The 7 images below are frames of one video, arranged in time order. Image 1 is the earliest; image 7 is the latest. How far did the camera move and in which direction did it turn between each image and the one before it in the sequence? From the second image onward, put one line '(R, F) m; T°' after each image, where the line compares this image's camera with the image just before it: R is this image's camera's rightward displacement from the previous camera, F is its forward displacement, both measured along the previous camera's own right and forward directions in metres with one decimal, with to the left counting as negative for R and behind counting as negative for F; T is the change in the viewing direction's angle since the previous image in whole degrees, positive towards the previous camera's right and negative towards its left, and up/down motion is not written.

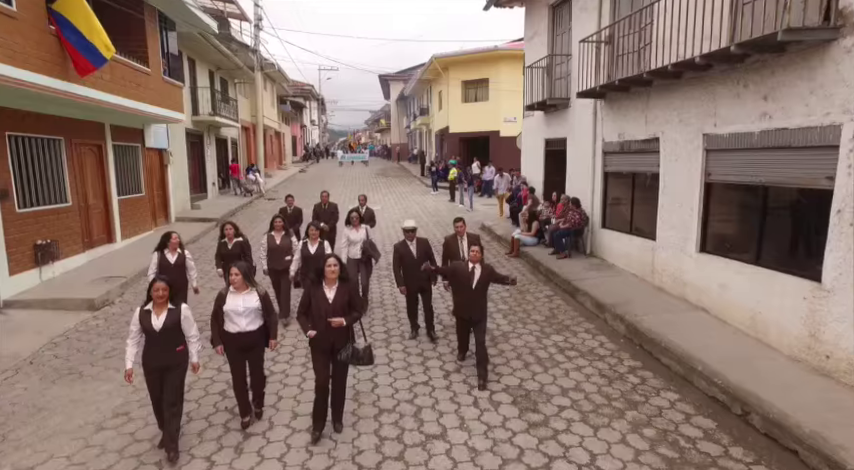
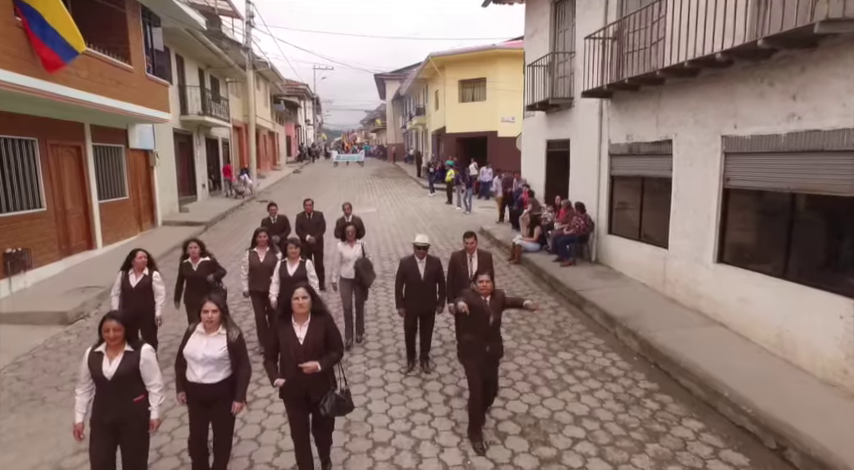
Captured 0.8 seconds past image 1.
(0.0, +0.5) m; 0°
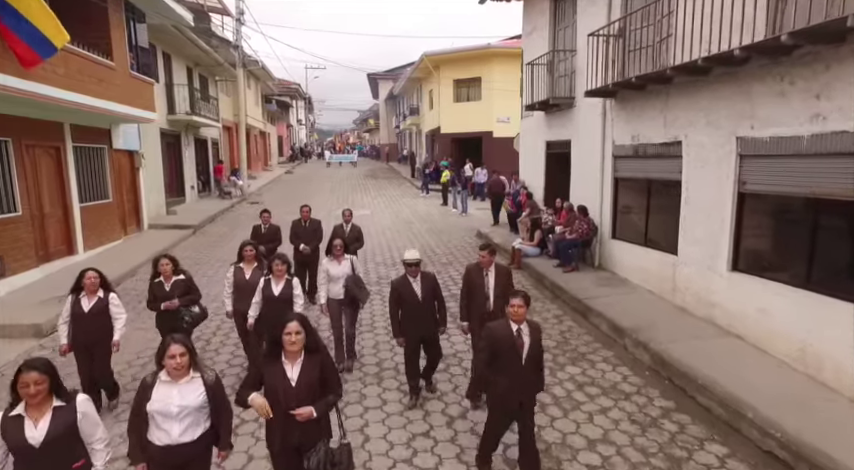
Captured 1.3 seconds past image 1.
(-0.1, +0.4) m; +1°
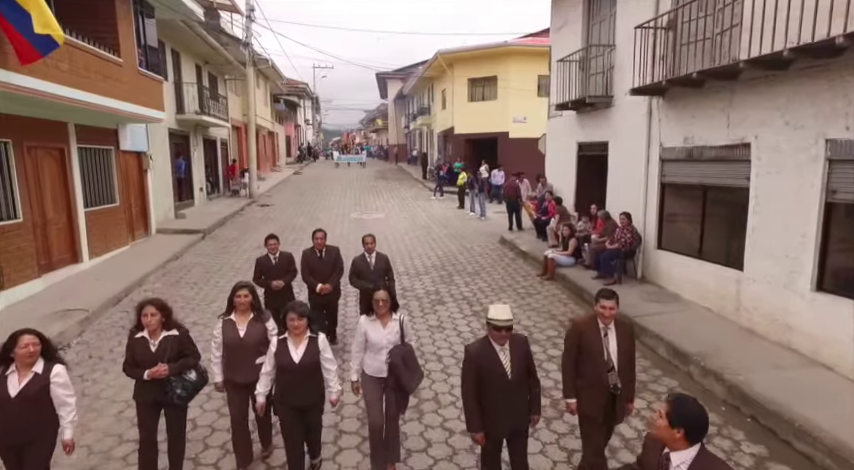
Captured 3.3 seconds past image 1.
(-0.4, +0.7) m; 0°
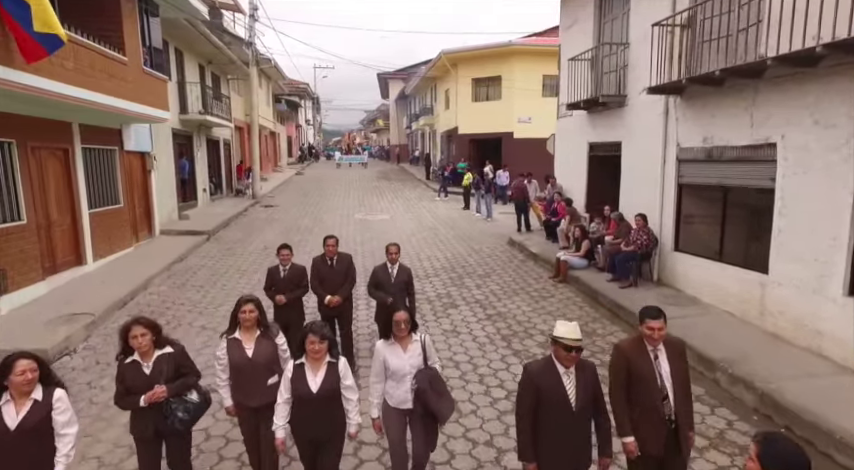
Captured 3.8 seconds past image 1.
(-0.2, +0.2) m; 0°
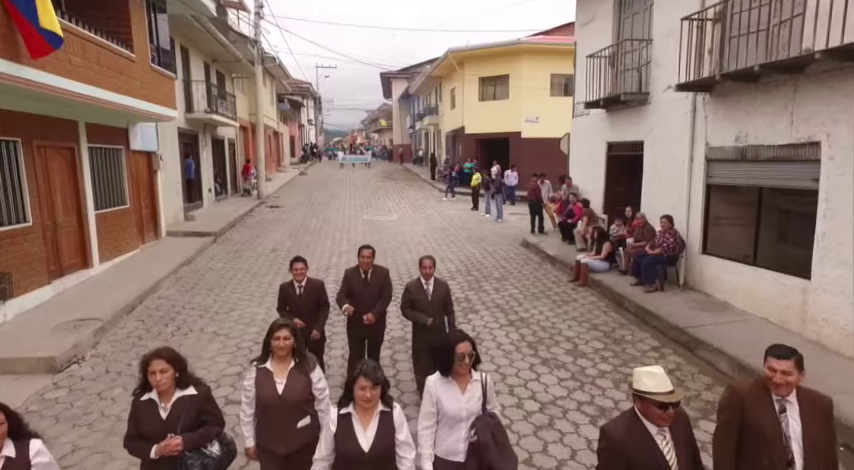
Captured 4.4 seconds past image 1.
(-0.3, +0.3) m; 0°
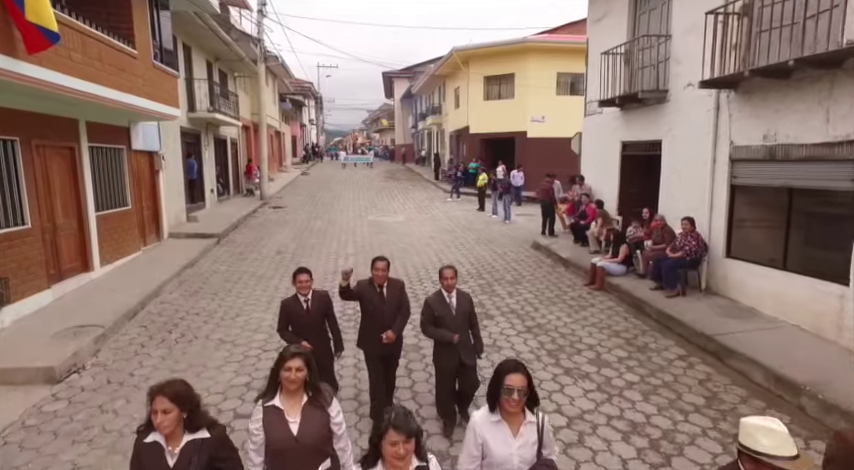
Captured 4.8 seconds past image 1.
(-0.2, +0.3) m; 0°
